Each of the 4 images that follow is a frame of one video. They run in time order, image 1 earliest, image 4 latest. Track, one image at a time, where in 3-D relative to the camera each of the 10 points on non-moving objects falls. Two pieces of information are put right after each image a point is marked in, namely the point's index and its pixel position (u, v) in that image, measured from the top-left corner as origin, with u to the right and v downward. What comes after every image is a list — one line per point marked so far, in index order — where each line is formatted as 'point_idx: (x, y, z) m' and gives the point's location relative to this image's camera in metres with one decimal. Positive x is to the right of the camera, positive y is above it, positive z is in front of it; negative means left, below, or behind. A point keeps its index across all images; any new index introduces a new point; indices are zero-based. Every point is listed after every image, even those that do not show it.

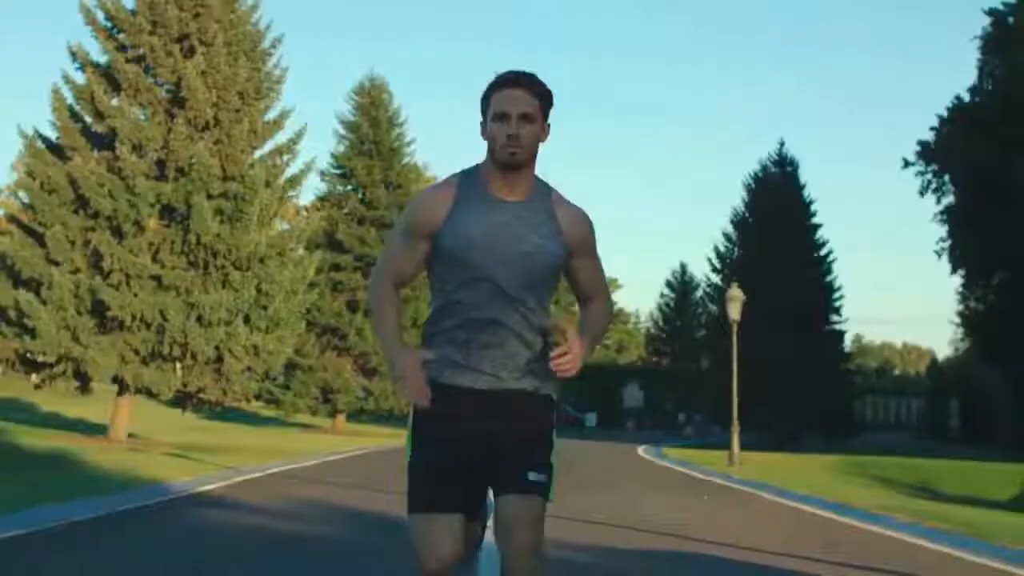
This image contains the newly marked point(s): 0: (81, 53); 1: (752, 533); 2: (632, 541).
0: (-5.1, +2.8, +17.6) m
1: (+2.2, -2.2, +13.4) m
2: (+1.0, -2.1, +12.8) m
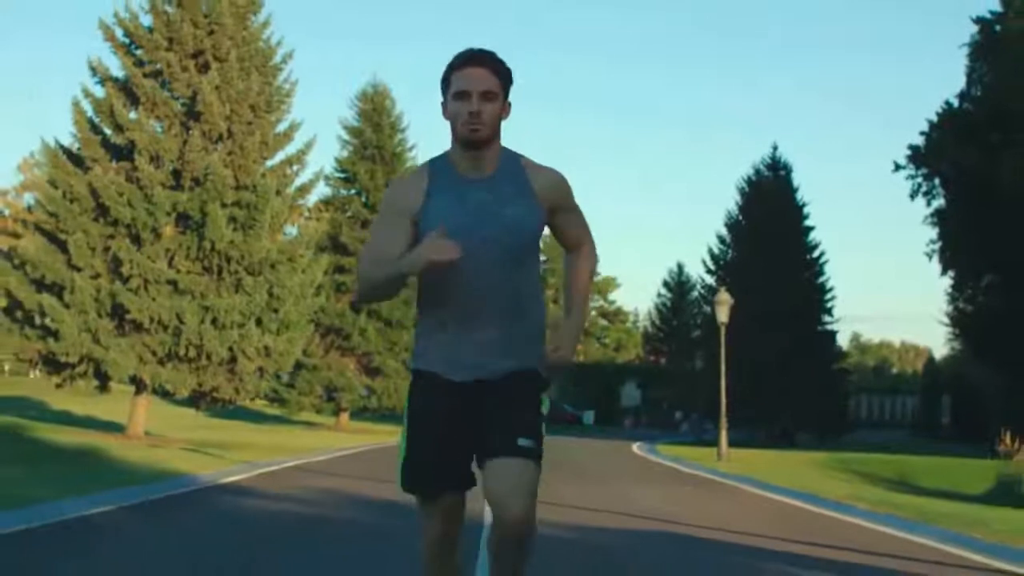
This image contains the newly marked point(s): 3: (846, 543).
0: (-5.1, +2.7, +18.5) m
1: (+2.1, -2.2, +14.2) m
2: (+1.0, -2.1, +13.7) m
3: (+2.8, -2.1, +12.6) m
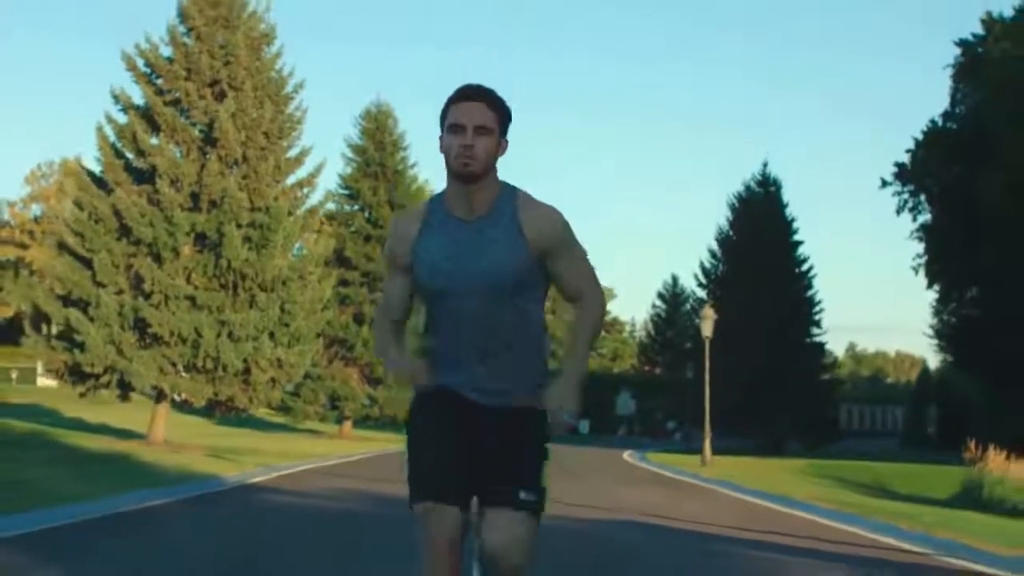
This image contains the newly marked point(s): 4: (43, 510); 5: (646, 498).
0: (-5.1, +2.5, +19.7) m
1: (+2.1, -2.4, +15.4) m
2: (+1.0, -2.3, +14.9) m
3: (+2.8, -2.3, +13.7) m
4: (-4.3, -2.1, +13.8) m
5: (+1.6, -2.5, +17.8) m
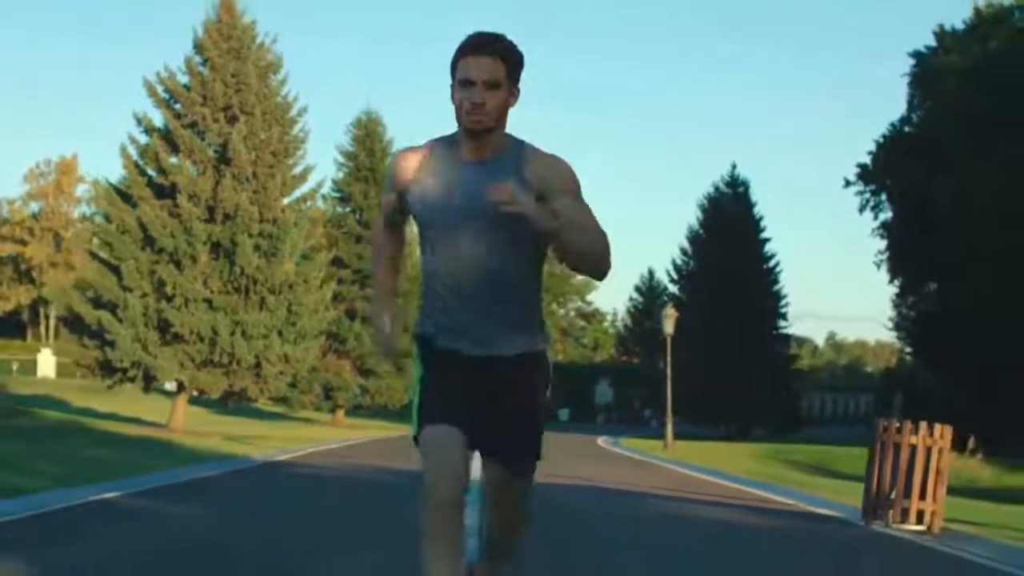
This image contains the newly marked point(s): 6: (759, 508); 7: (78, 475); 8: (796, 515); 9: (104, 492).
0: (-5.4, +2.5, +21.9) m
1: (+1.9, -2.5, +17.8) m
2: (+0.8, -2.4, +17.2) m
3: (+2.6, -2.4, +16.1) m
4: (-4.5, -2.1, +16.1) m
5: (+1.3, -2.6, +20.1) m
6: (+2.4, -2.3, +14.7) m
7: (-4.9, -2.1, +16.8) m
8: (+2.8, -2.3, +14.3) m
9: (-4.3, -2.2, +15.6) m
